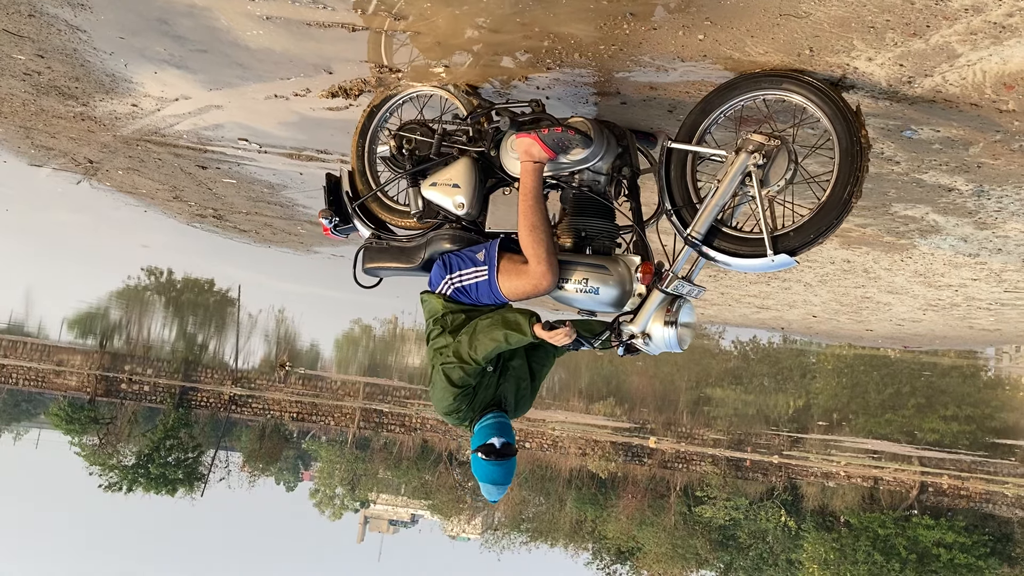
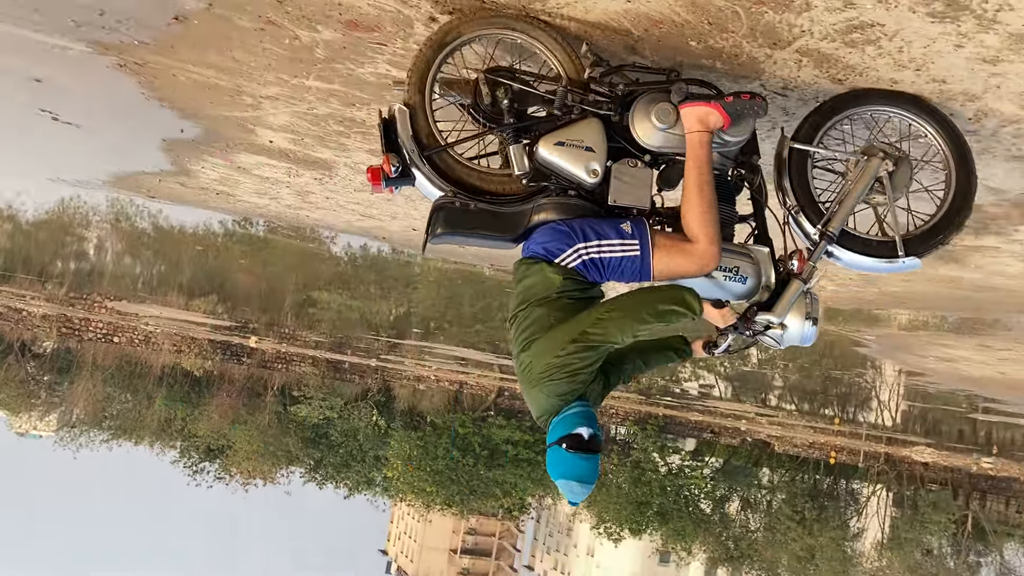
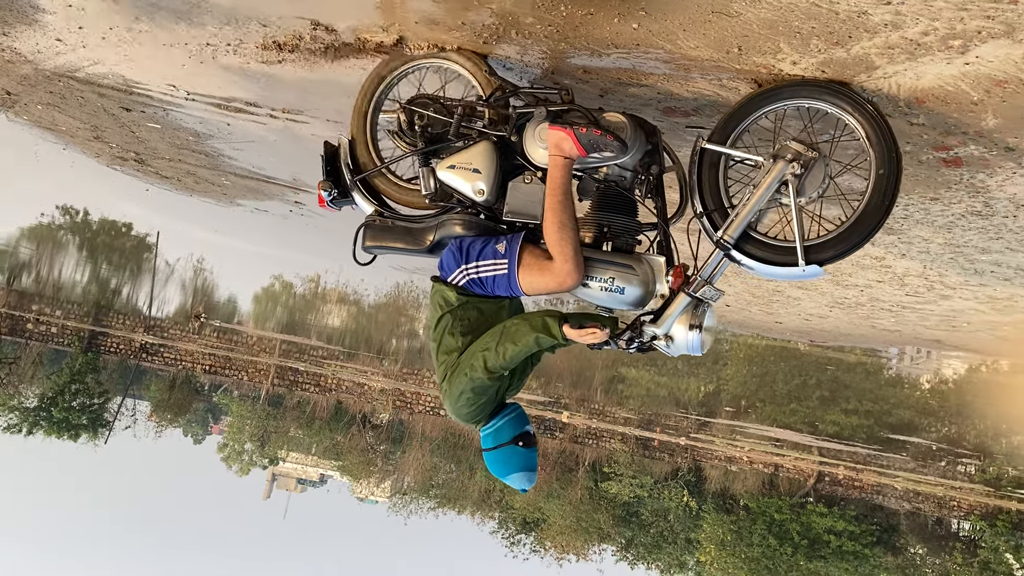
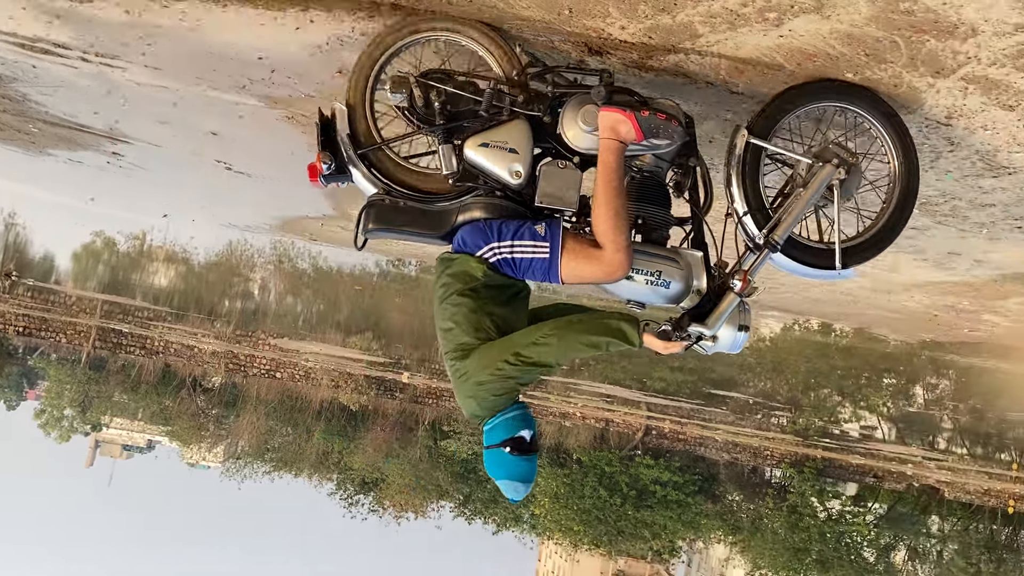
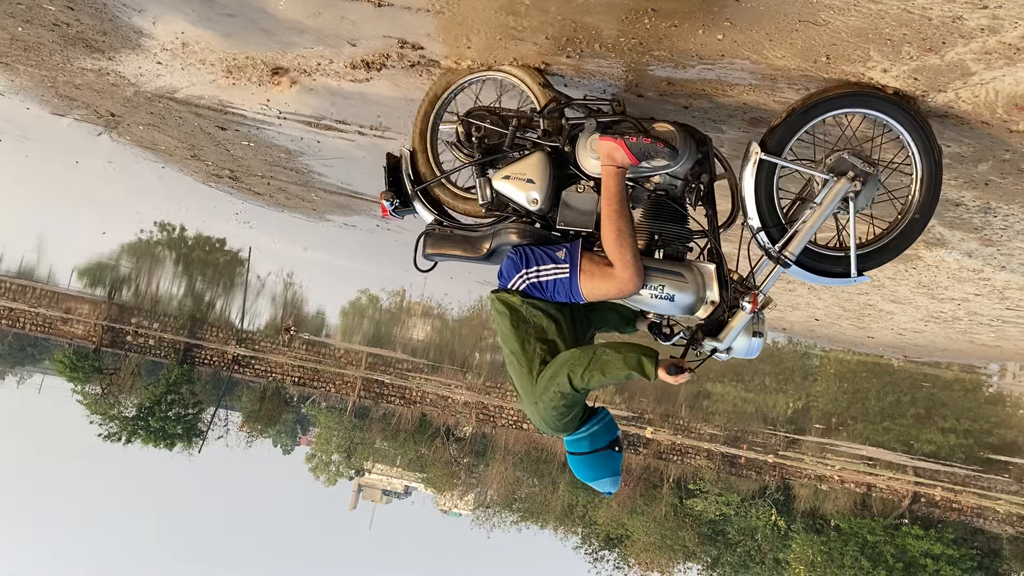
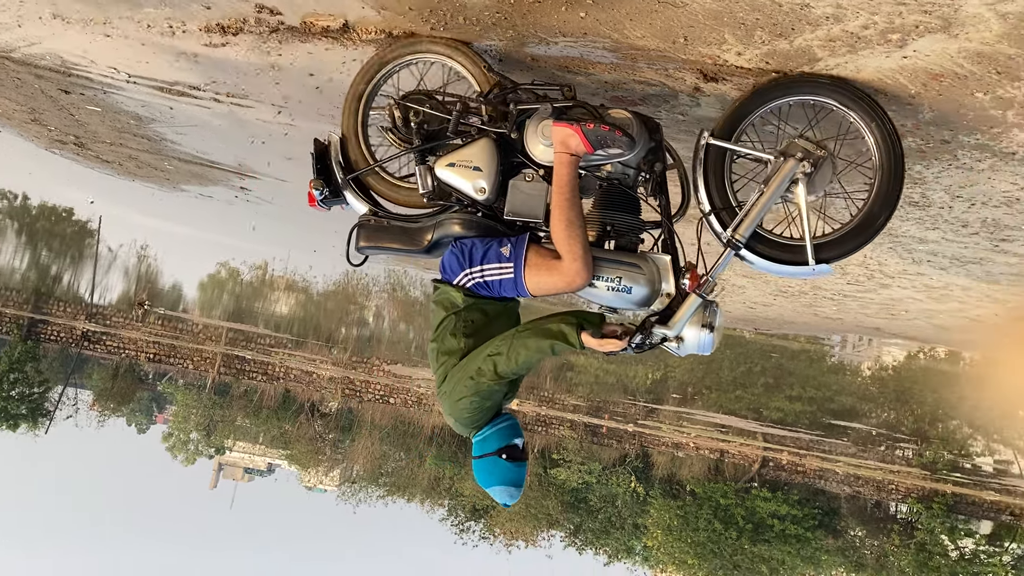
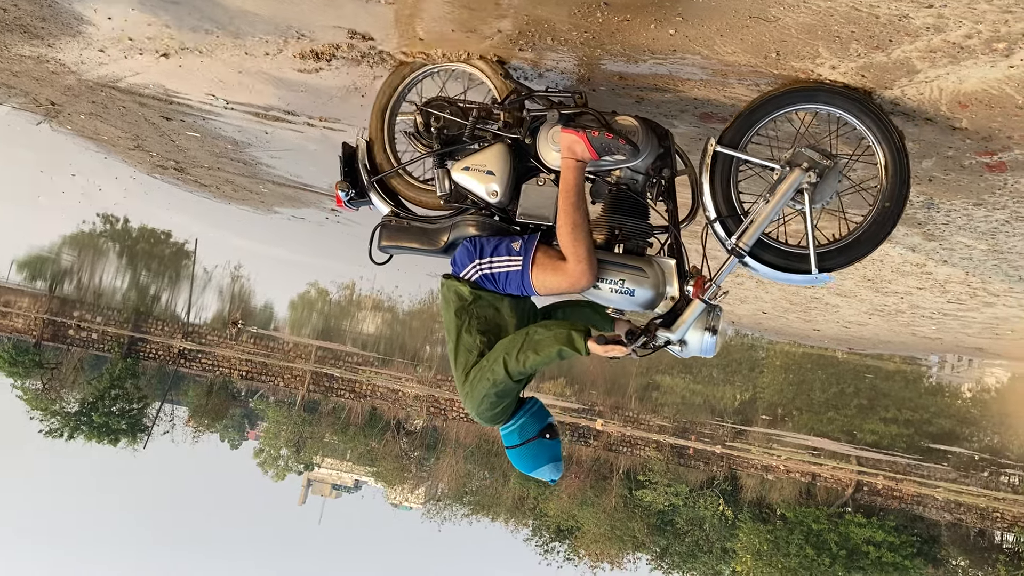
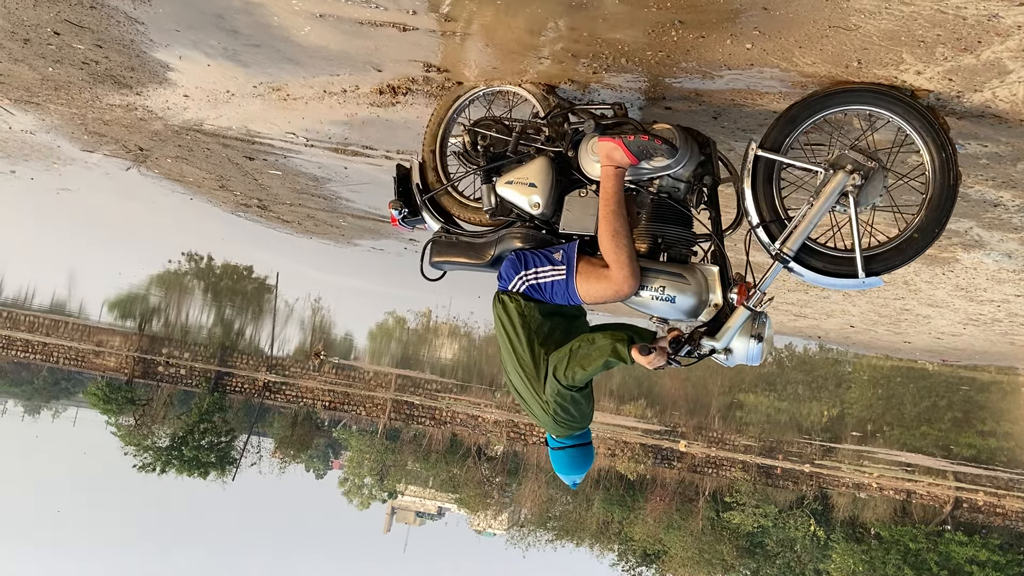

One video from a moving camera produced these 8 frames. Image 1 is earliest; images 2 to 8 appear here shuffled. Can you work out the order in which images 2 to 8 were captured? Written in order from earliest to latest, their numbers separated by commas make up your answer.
8, 5, 7, 3, 6, 4, 2
